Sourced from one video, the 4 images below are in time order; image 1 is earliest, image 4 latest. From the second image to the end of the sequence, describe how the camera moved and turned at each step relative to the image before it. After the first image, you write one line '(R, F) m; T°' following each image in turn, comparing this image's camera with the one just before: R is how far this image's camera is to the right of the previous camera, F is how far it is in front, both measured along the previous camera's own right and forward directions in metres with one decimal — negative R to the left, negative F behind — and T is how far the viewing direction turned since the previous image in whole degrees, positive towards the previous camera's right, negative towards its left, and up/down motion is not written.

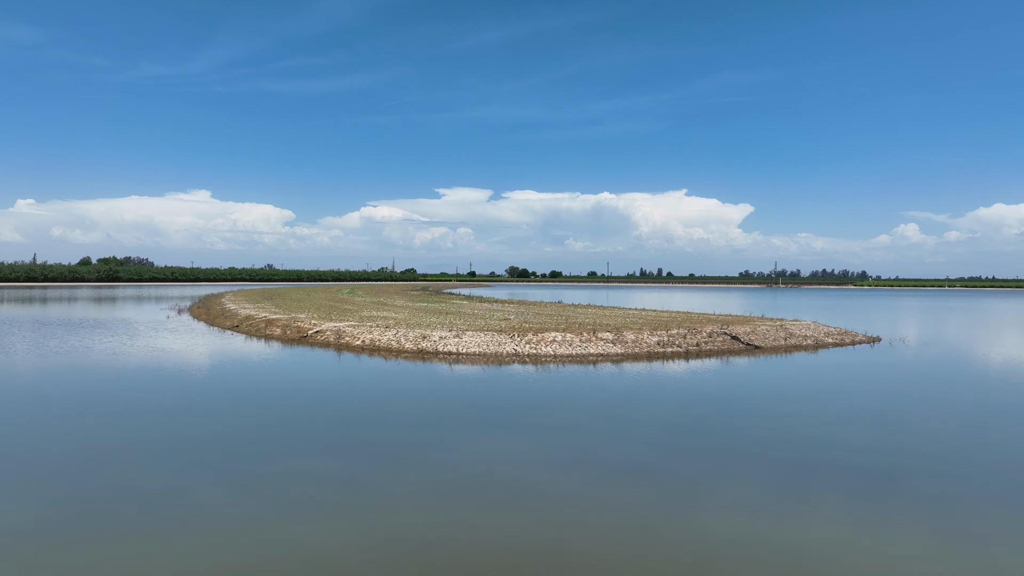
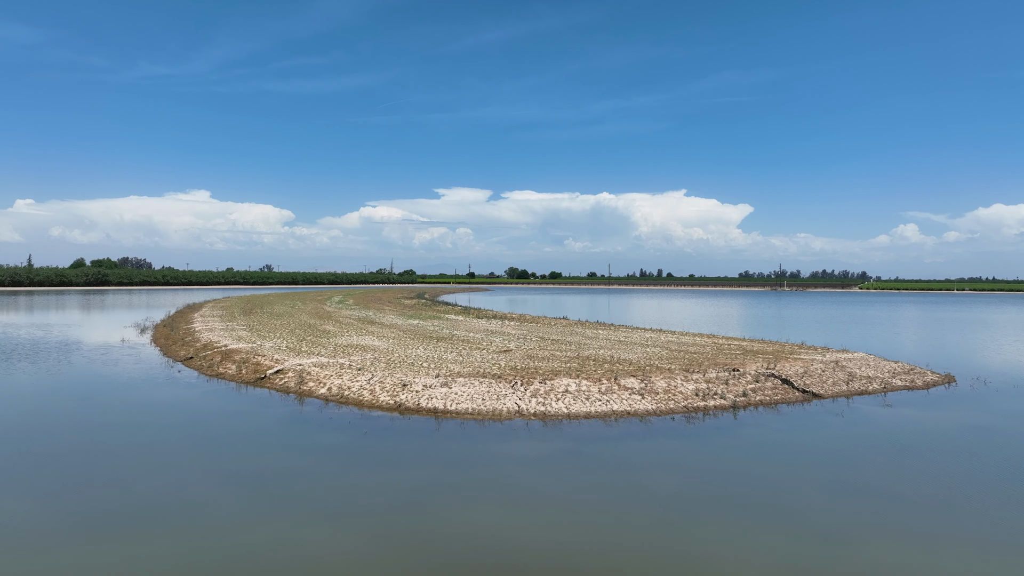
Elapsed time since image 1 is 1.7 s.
(-0.1, +3.3) m; 0°
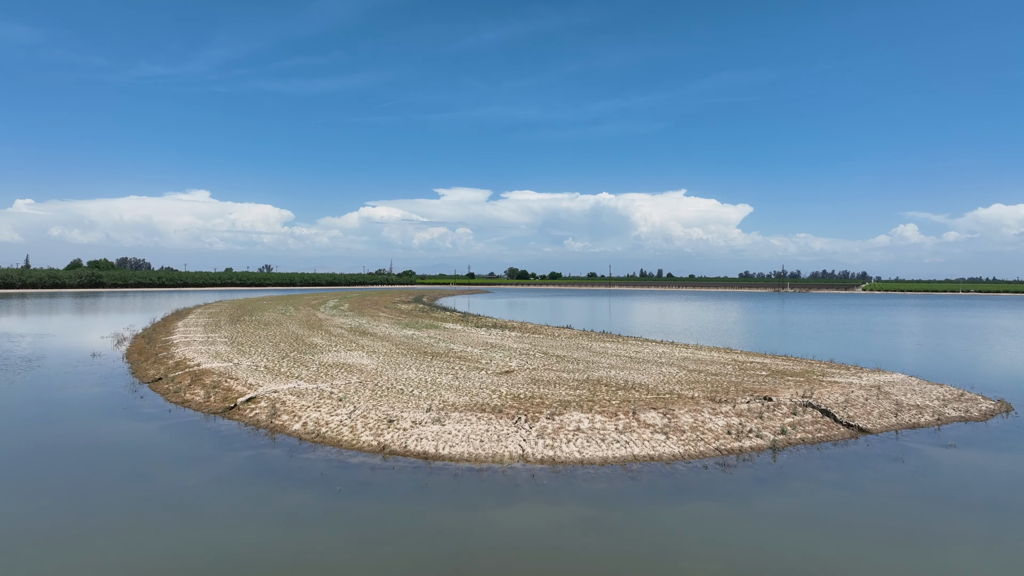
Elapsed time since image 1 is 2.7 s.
(-0.1, +1.8) m; 0°
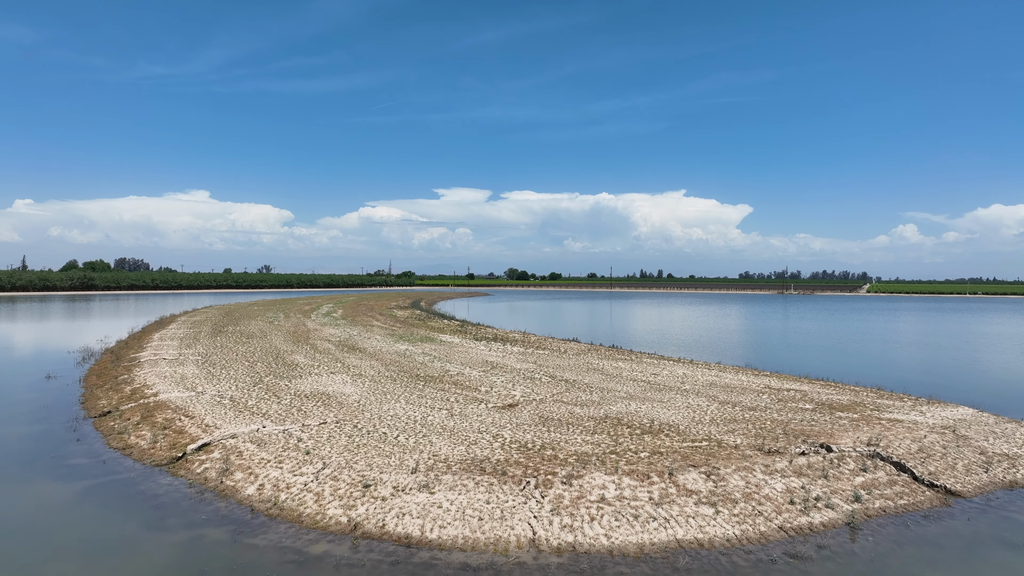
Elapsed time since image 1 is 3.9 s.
(-0.1, +2.4) m; 0°
